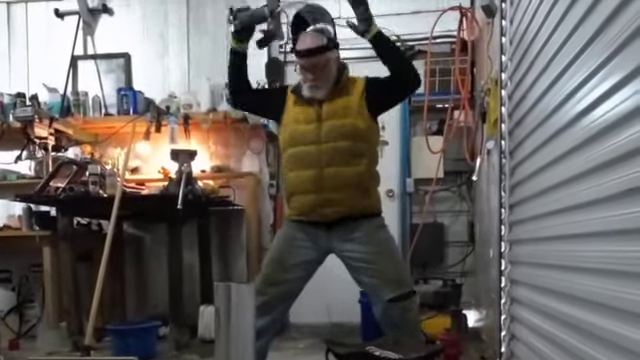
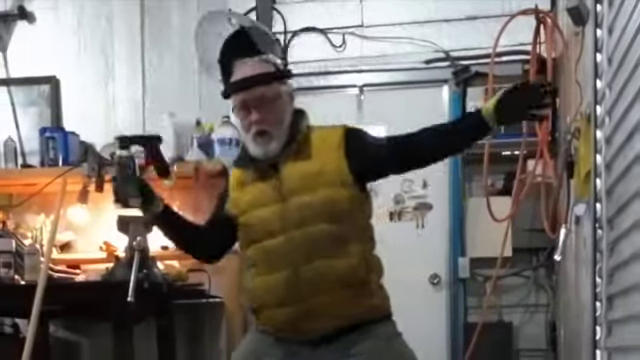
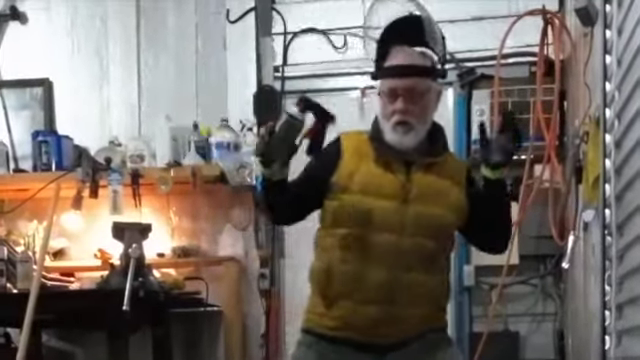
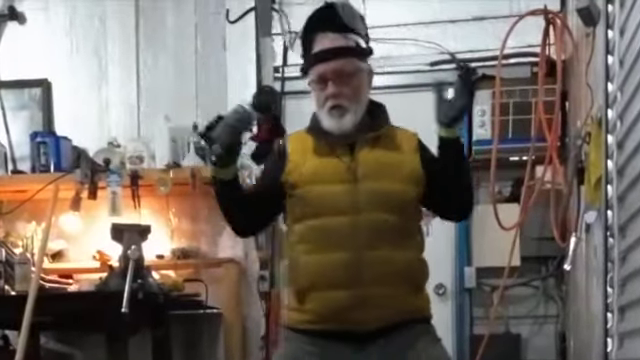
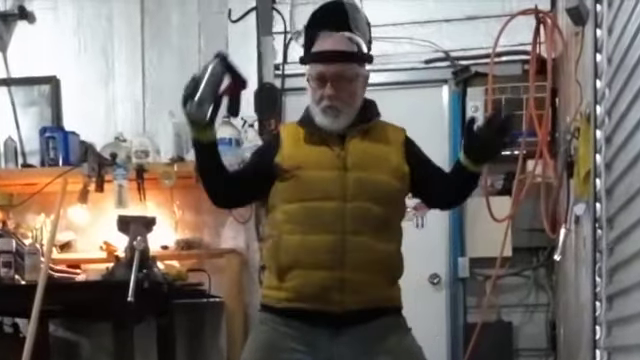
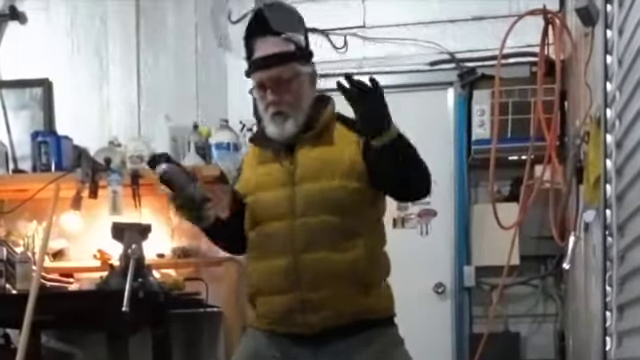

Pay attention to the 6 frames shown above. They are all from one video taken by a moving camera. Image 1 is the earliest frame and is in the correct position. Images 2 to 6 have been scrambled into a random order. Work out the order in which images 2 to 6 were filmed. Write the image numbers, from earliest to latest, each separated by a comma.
5, 6, 4, 3, 2
